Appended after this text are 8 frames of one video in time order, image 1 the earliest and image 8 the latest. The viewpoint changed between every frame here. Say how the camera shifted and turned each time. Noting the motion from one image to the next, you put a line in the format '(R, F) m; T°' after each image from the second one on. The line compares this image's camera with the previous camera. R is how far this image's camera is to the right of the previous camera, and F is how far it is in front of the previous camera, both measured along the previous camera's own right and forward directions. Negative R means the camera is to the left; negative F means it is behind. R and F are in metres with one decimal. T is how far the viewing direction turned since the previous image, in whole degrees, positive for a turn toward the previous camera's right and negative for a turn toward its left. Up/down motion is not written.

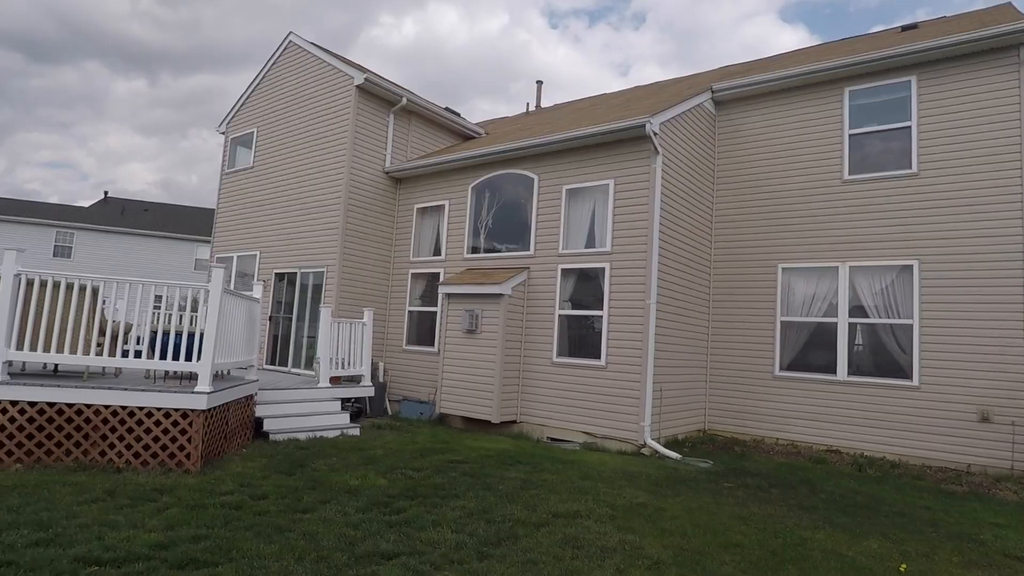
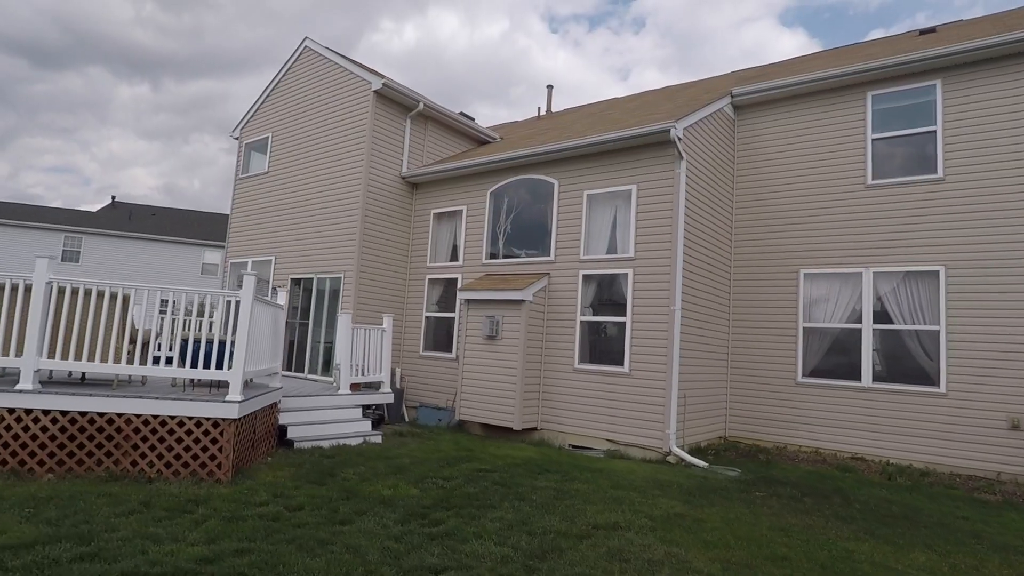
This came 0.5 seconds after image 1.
(-0.4, 0.0) m; 0°
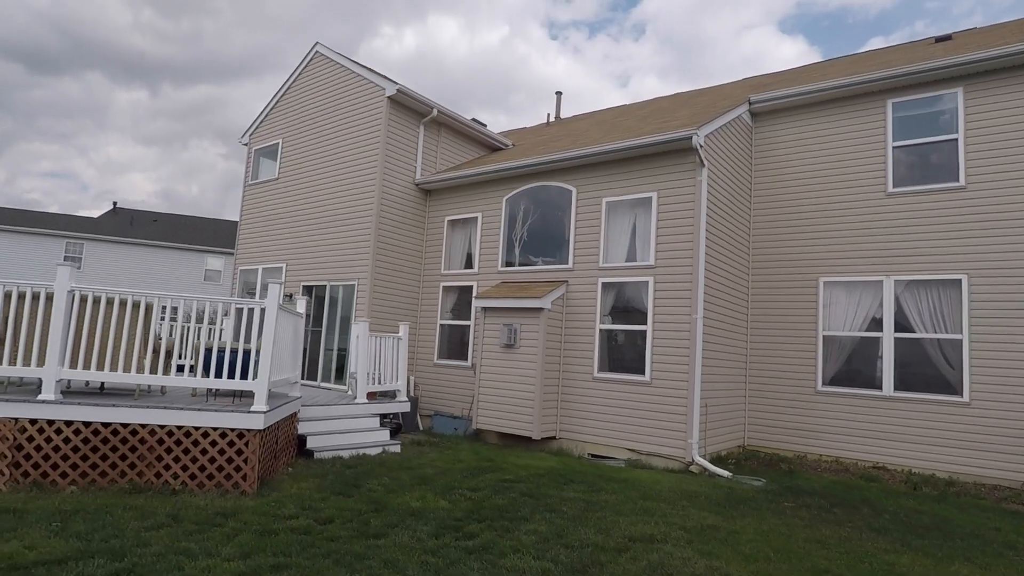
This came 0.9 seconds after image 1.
(-0.3, +0.1) m; 0°
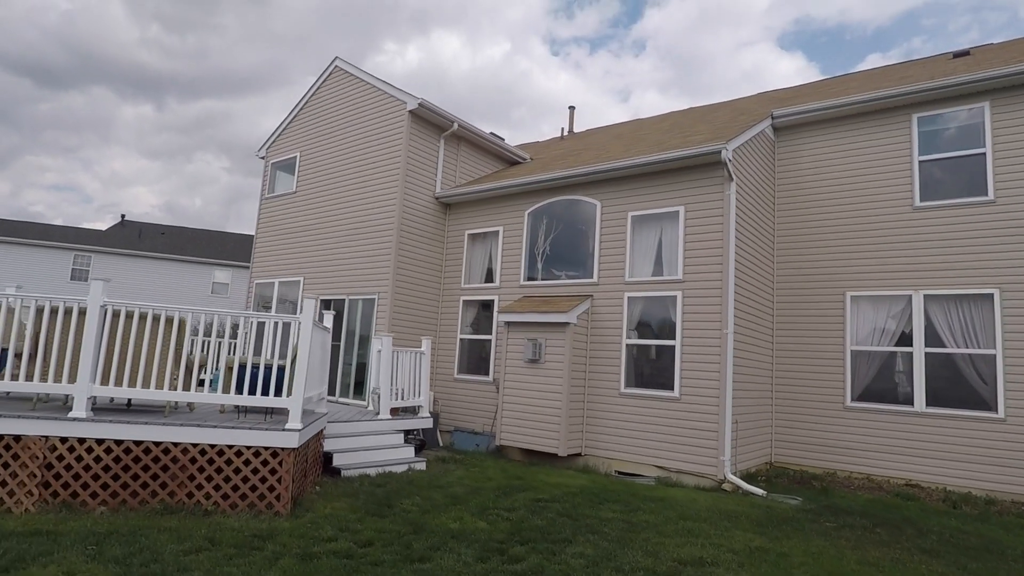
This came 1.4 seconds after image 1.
(-0.4, +0.1) m; 0°
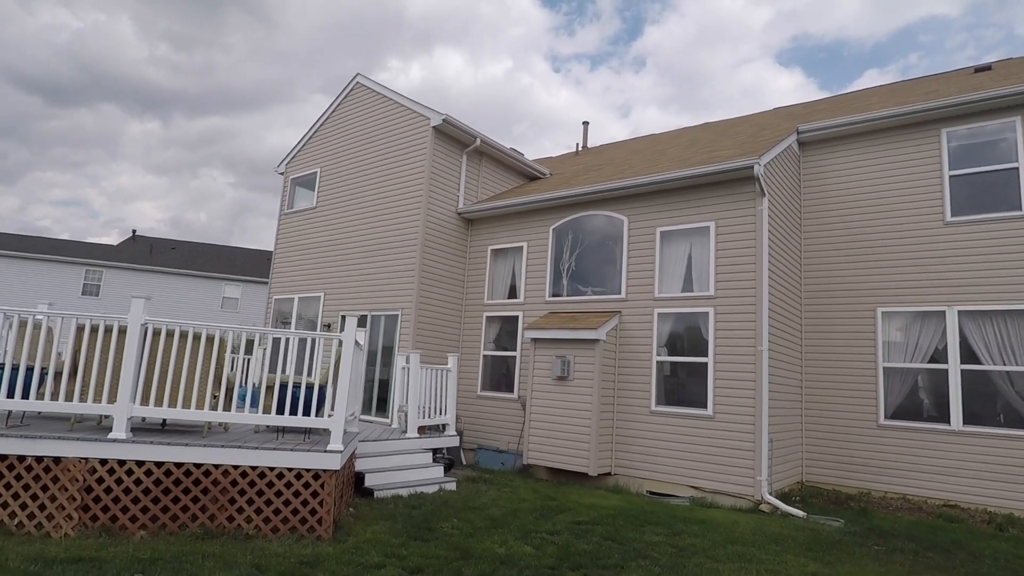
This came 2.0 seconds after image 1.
(-0.5, +0.1) m; 0°
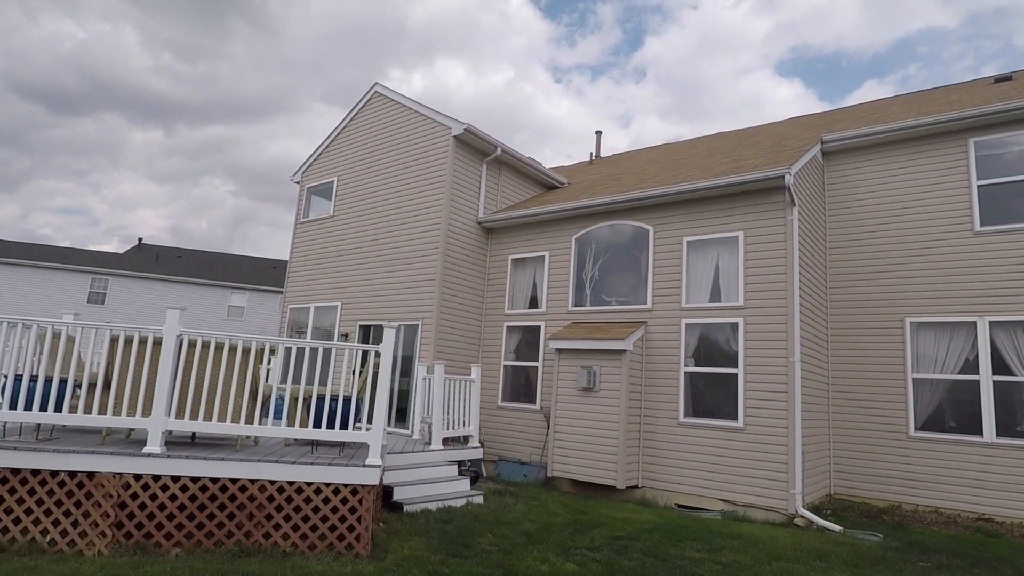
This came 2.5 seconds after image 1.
(-0.4, +0.1) m; 0°
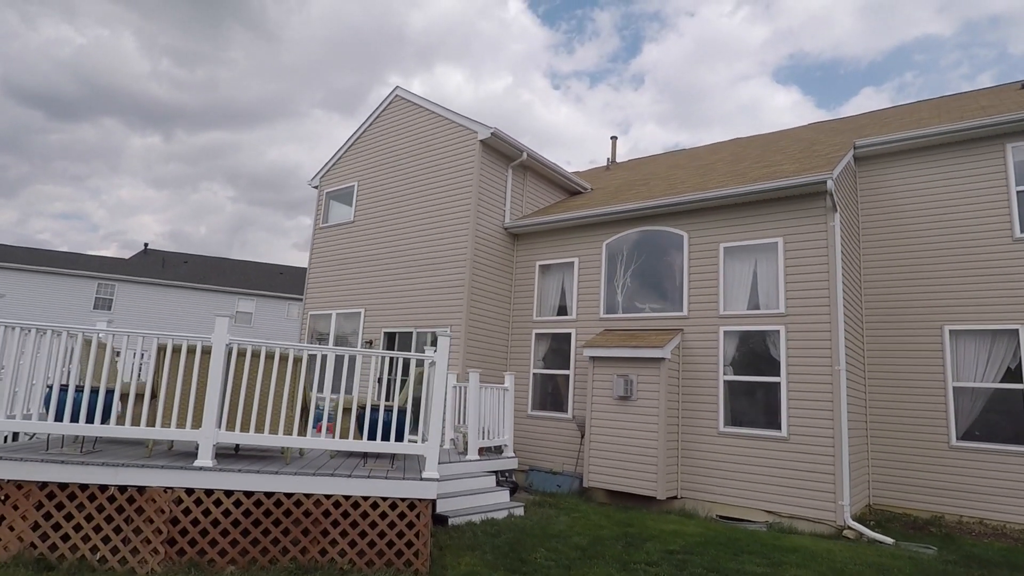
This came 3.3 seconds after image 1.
(-0.6, +0.1) m; 0°
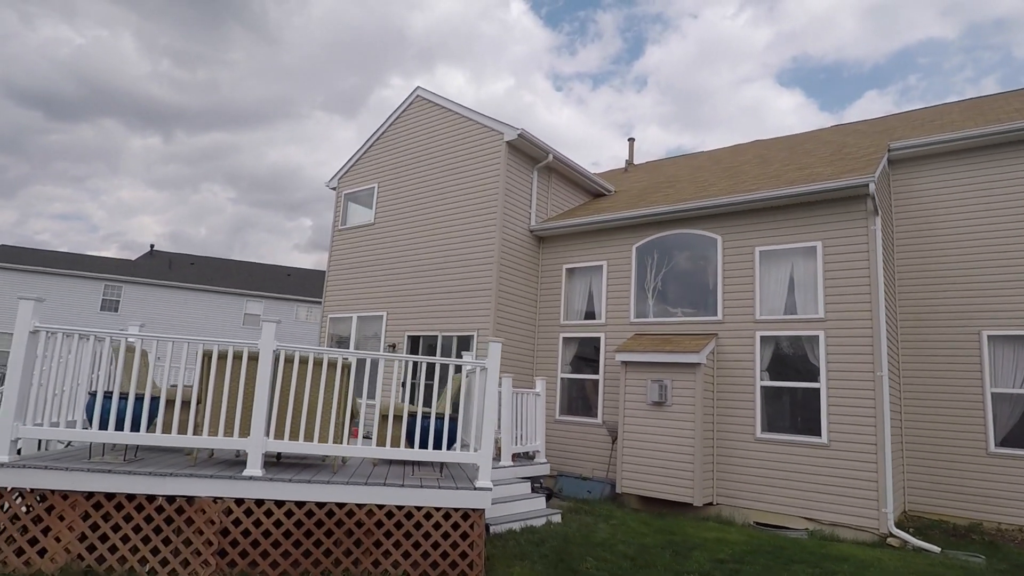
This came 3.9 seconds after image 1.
(-0.5, +0.1) m; 0°
